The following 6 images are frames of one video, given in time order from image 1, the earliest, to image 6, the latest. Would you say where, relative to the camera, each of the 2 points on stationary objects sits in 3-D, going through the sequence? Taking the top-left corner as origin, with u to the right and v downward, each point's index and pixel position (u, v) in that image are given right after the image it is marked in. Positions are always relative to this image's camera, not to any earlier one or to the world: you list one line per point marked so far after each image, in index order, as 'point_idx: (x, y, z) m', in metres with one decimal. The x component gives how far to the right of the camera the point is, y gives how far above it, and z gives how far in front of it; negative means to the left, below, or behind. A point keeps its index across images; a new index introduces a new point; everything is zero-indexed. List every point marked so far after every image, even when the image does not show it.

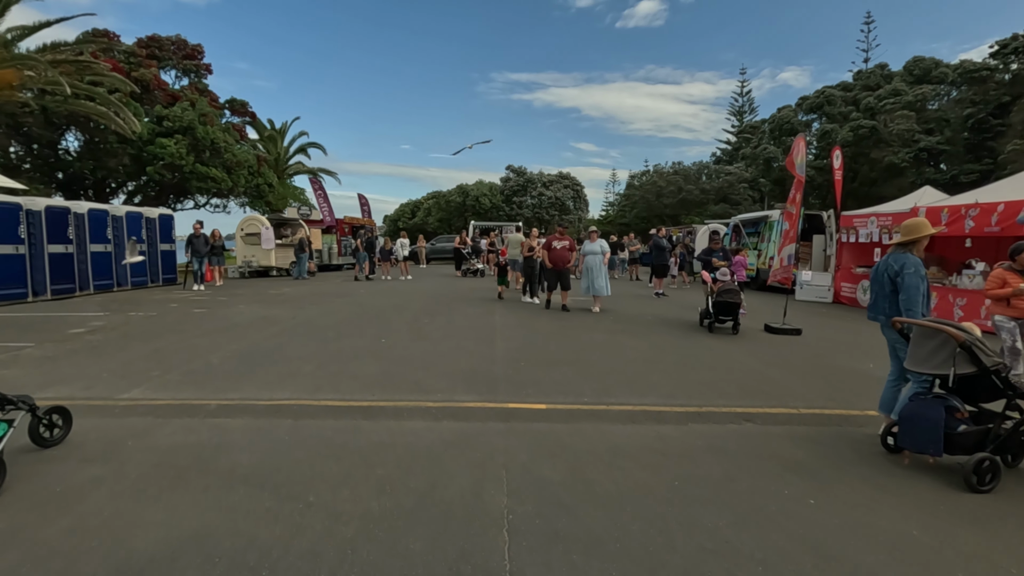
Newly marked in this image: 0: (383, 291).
0: (-3.9, -0.1, +16.0) m
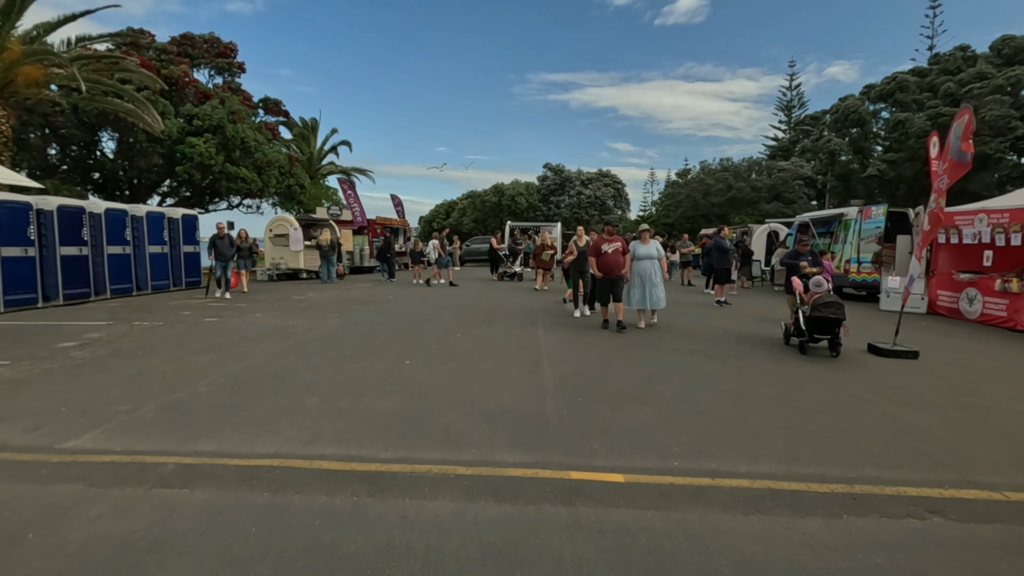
0: (-2.7, -0.3, +14.7) m
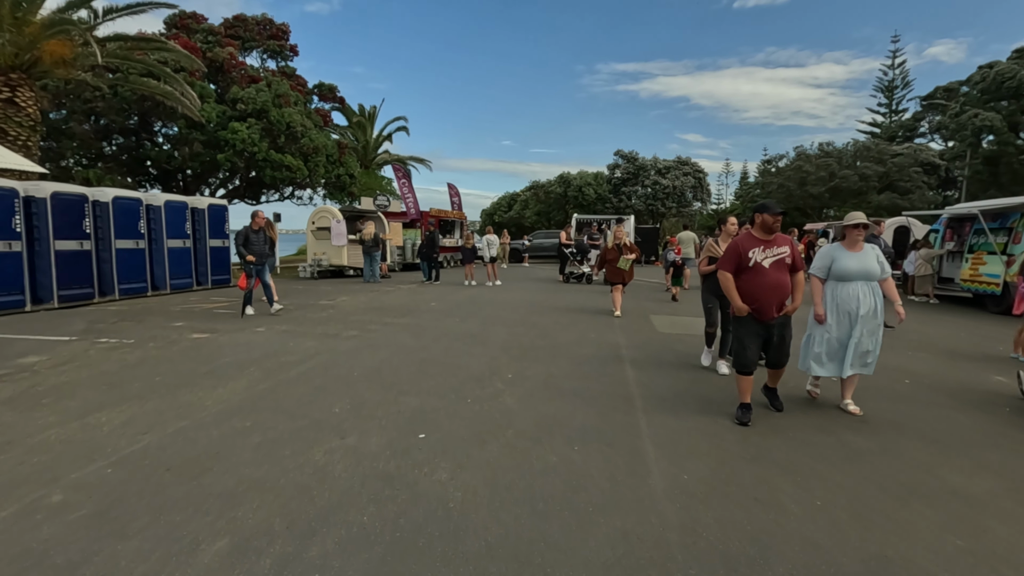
0: (-1.2, -0.4, +11.9) m
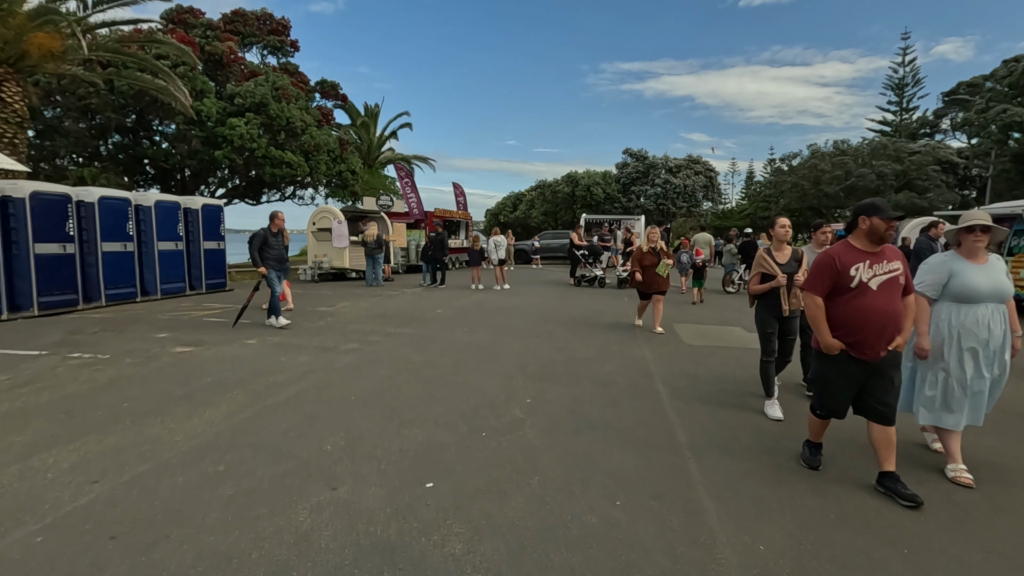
0: (-0.9, -0.5, +11.1) m
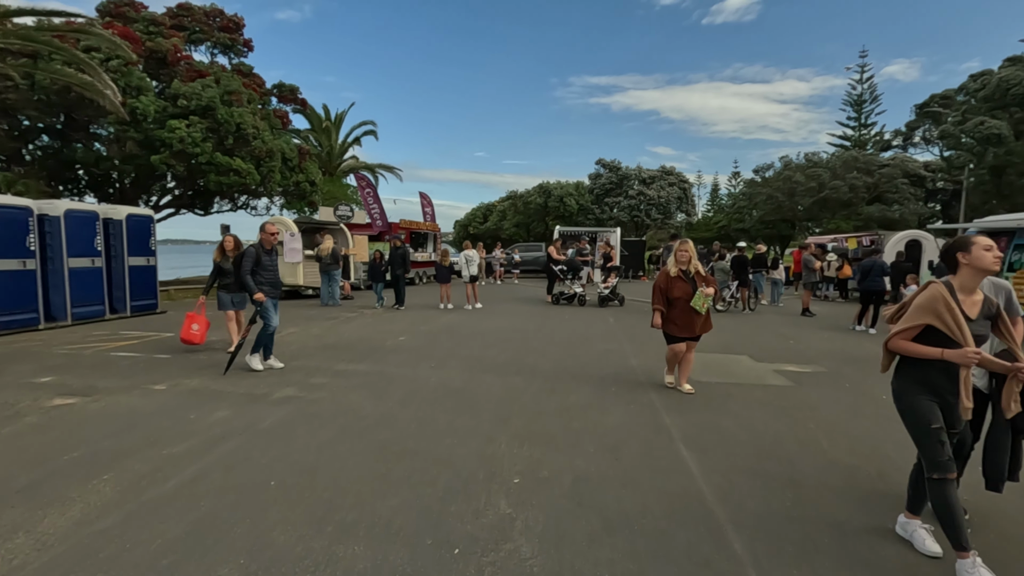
0: (-1.4, -1.0, +9.5) m
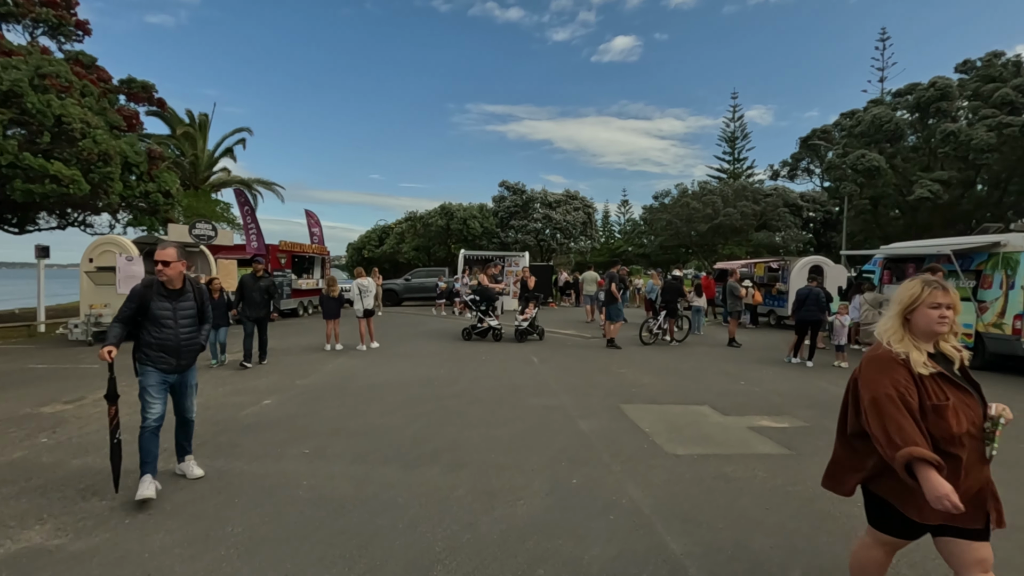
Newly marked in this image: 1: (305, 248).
0: (-2.6, -1.5, +7.0) m
1: (-7.4, +1.5, +19.4) m
